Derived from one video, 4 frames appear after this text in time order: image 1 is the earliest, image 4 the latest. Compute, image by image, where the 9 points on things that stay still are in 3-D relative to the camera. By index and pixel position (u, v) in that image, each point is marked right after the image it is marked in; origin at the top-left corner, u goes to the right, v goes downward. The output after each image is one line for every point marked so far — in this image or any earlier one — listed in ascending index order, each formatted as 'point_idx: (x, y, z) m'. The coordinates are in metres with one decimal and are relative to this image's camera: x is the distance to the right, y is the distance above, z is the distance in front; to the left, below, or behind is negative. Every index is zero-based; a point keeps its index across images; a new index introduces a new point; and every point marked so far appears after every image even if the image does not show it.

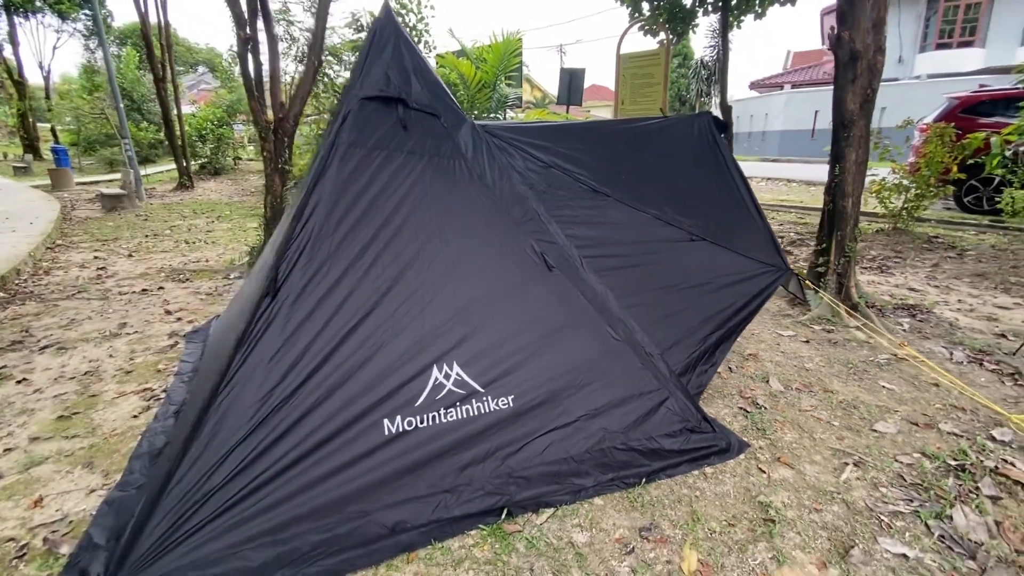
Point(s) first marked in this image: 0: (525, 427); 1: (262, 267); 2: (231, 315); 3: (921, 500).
0: (+0.1, -0.6, +2.0) m
1: (-1.2, +0.1, +2.3) m
2: (-1.5, -0.2, +2.5) m
3: (+1.7, -0.8, +1.9) m
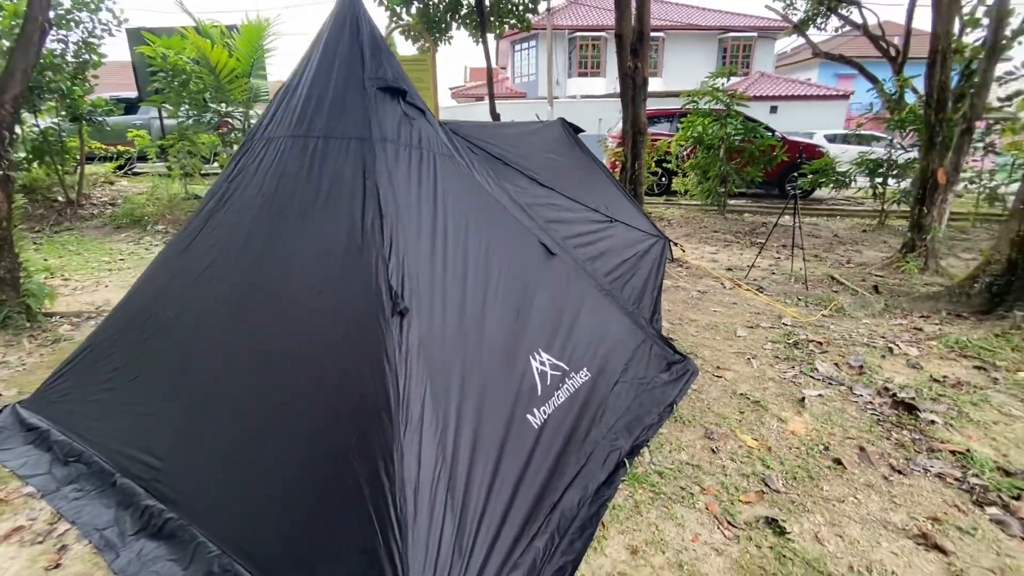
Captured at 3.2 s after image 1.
0: (+0.4, -0.5, +2.3) m
1: (-0.8, 0.0, +1.8) m
2: (-1.1, -0.3, +1.9) m
3: (+1.8, -0.5, +3.1) m
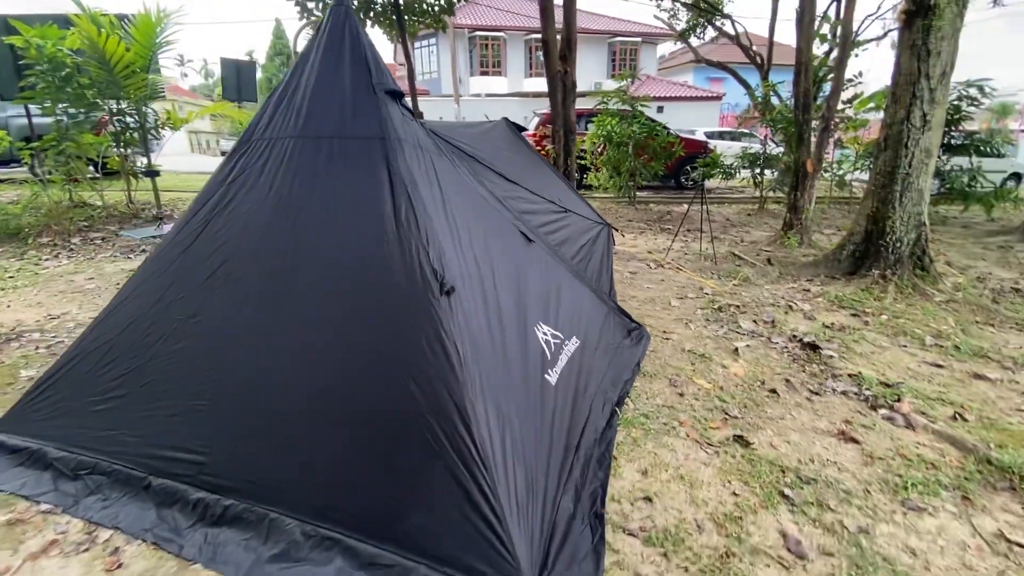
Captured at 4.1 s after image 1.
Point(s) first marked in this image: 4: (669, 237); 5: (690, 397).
0: (+0.4, -0.4, +2.7) m
1: (-0.7, 0.0, +2.0) m
2: (-1.0, -0.3, +2.0) m
3: (+1.7, -0.3, +3.8) m
4: (+2.3, +0.7, +7.0) m
5: (+1.0, -0.6, +2.7) m
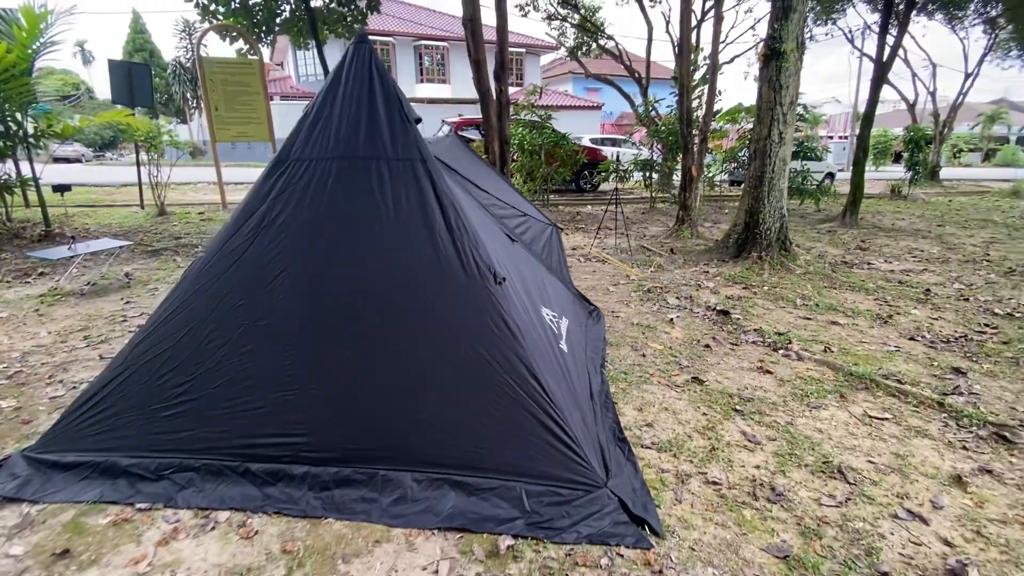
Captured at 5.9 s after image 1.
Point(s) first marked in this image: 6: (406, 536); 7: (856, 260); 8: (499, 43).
0: (+0.4, -0.3, +3.3) m
1: (-0.5, 0.0, +2.4) m
2: (-0.8, -0.3, +2.3) m
3: (+1.4, -0.1, +4.7) m
4: (+1.2, +0.9, +8.0) m
5: (+1.0, -0.5, +3.5) m
6: (-0.4, -1.0, +2.0) m
7: (+4.5, +0.4, +6.2) m
8: (-0.2, +2.8, +5.5) m
